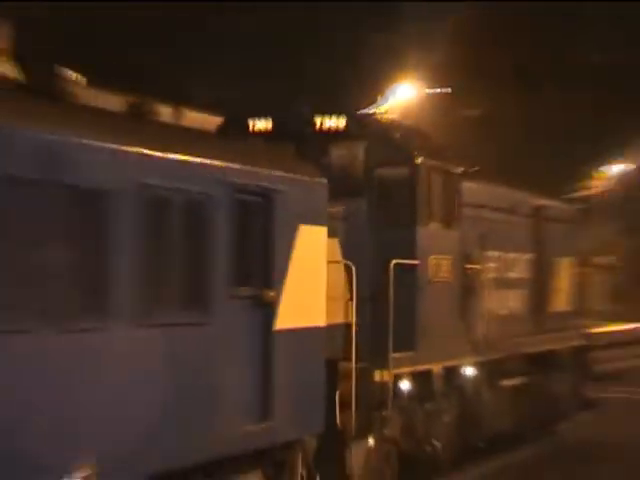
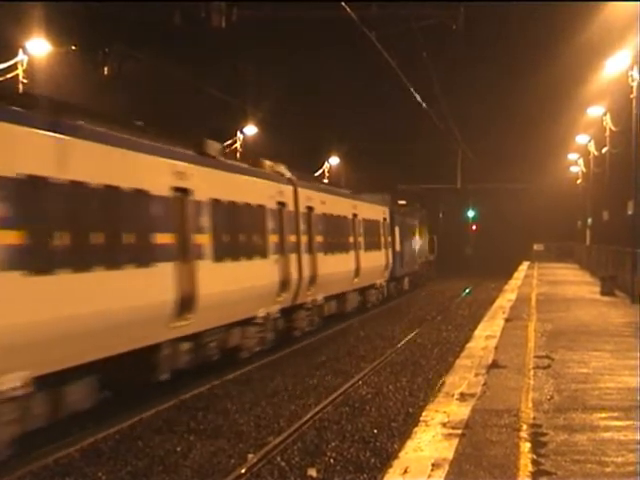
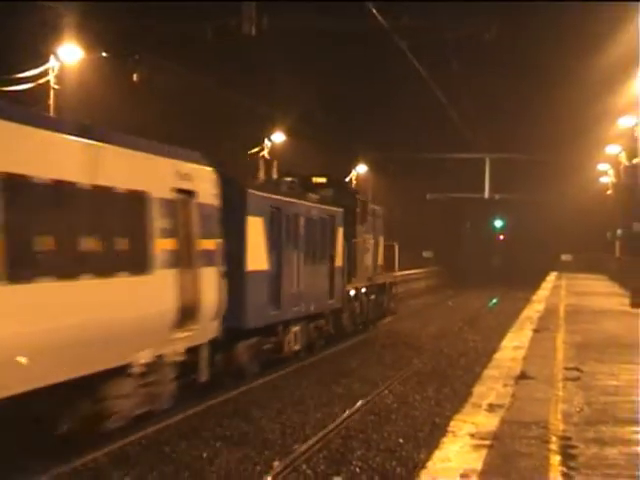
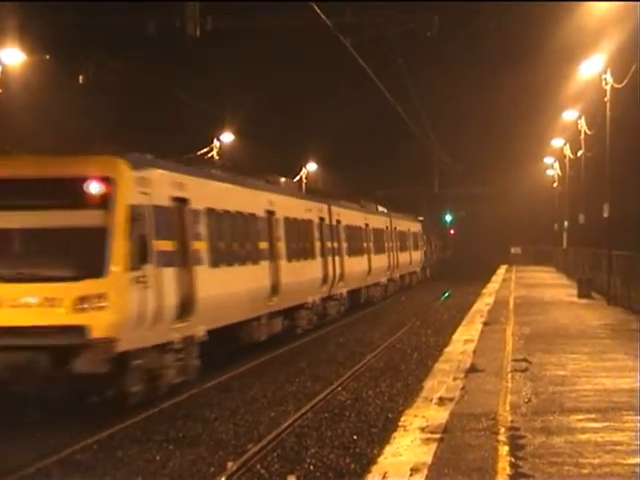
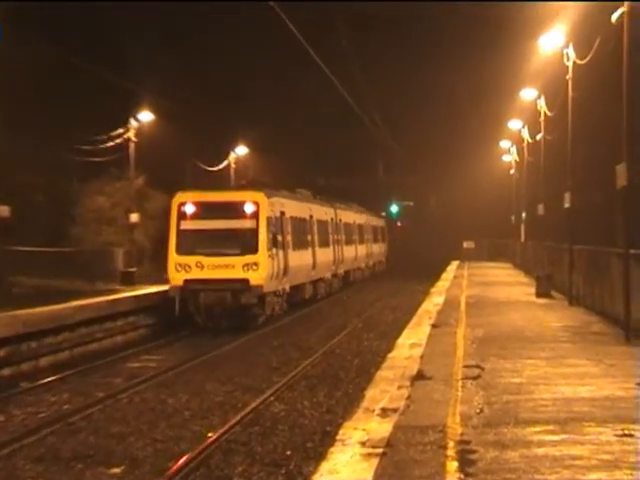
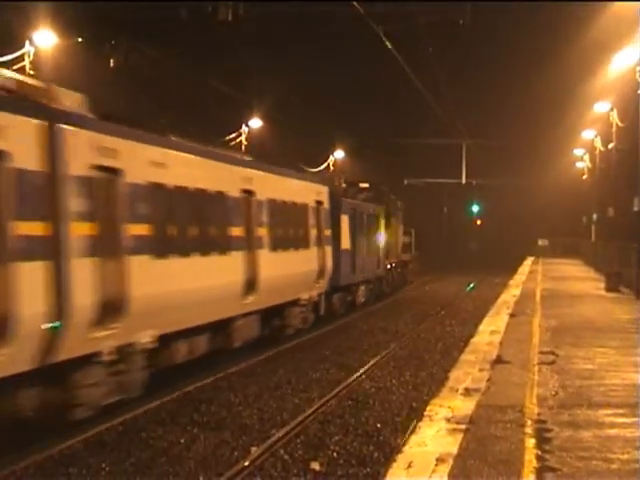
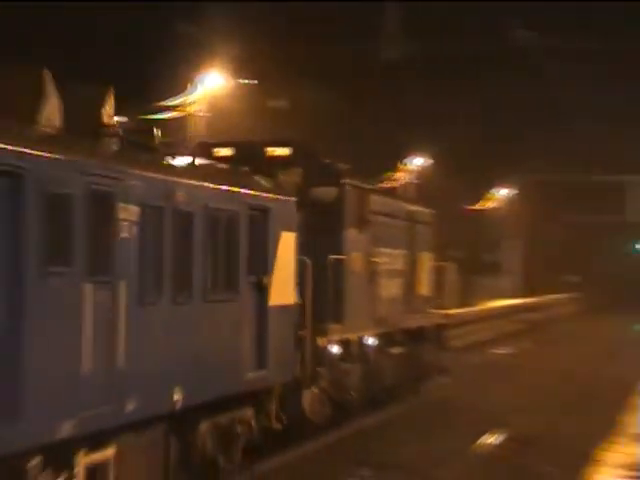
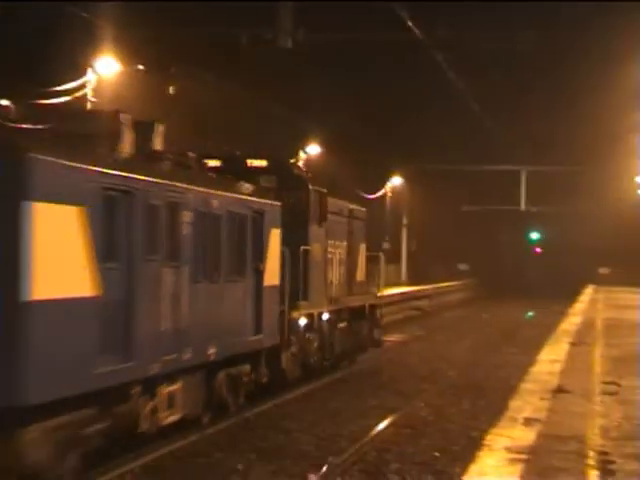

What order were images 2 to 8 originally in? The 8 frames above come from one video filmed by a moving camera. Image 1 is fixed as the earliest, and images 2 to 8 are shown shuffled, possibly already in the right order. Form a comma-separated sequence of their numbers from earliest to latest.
7, 8, 3, 6, 2, 4, 5
